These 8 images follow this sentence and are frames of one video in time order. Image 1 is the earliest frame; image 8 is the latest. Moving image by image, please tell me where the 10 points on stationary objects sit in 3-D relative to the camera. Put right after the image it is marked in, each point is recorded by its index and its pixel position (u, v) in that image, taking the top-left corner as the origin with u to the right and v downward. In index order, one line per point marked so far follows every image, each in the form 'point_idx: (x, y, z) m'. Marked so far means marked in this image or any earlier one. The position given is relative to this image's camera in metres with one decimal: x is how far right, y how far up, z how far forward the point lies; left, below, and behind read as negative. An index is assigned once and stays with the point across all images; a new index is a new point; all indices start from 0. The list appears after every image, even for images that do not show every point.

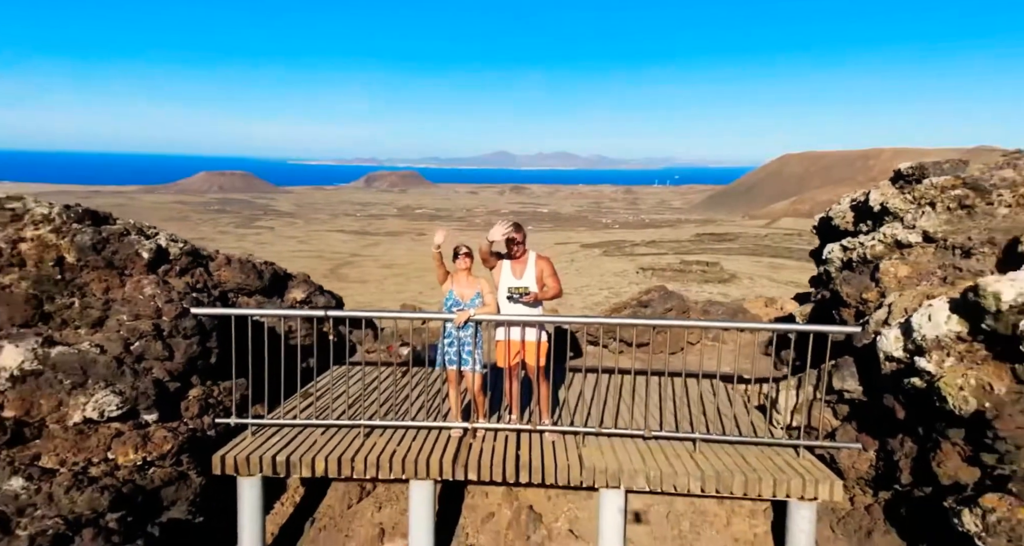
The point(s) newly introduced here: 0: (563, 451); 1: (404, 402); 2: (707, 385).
0: (+0.3, -1.0, +3.9) m
1: (-0.7, -0.8, +4.5) m
2: (+1.4, -0.8, +4.6) m
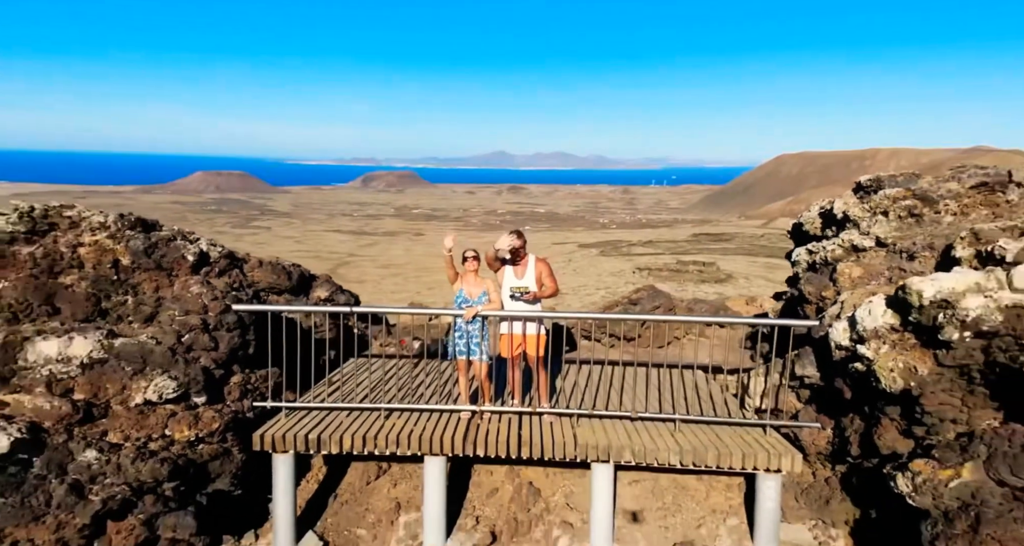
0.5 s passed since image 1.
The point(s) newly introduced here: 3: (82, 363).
0: (+0.3, -1.0, +4.4) m
1: (-0.7, -0.8, +5.0) m
2: (+1.4, -0.8, +5.2) m
3: (-2.5, -0.5, +3.9) m
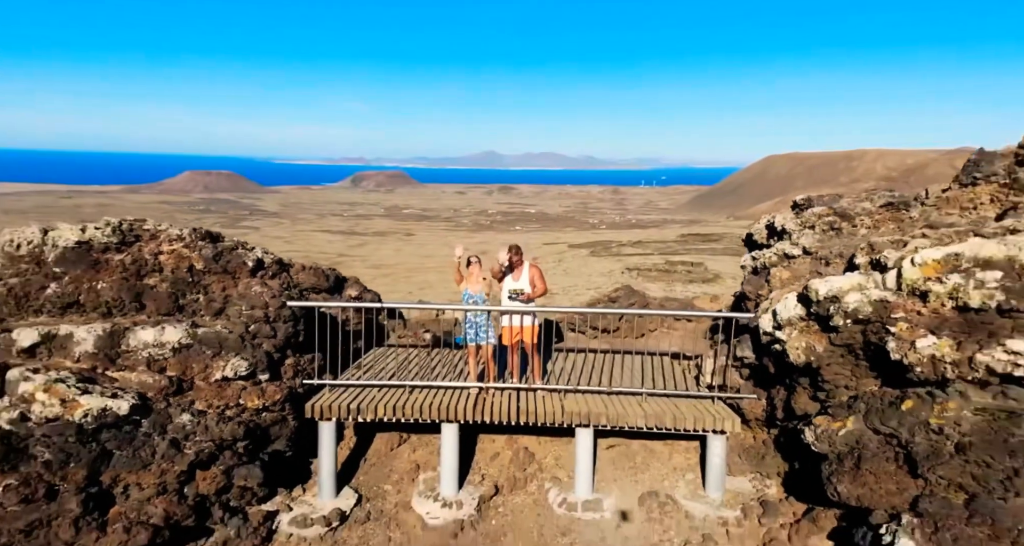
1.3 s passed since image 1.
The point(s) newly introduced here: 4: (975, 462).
0: (+0.3, -1.0, +5.4) m
1: (-0.7, -0.8, +6.0) m
2: (+1.4, -0.8, +6.2) m
3: (-2.5, -0.5, +4.9) m
4: (+2.8, -1.1, +4.2) m
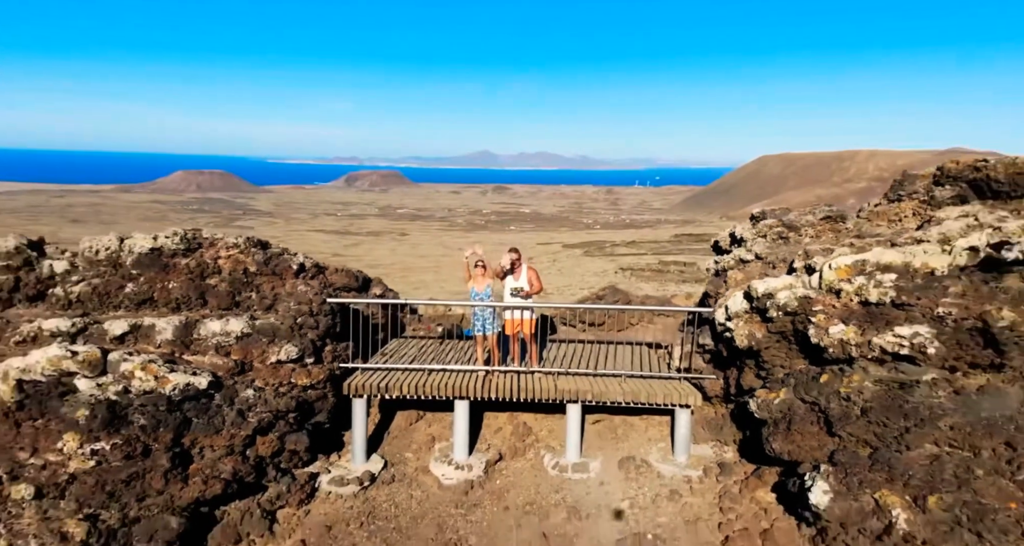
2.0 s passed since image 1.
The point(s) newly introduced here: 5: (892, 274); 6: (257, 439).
0: (+0.3, -1.1, +6.4) m
1: (-0.7, -0.9, +7.1) m
2: (+1.4, -0.8, +7.3) m
3: (-2.4, -0.6, +5.9) m
4: (+2.8, -1.2, +5.2) m
5: (+3.0, 0.0, +5.3) m
6: (-2.2, -1.5, +5.9) m
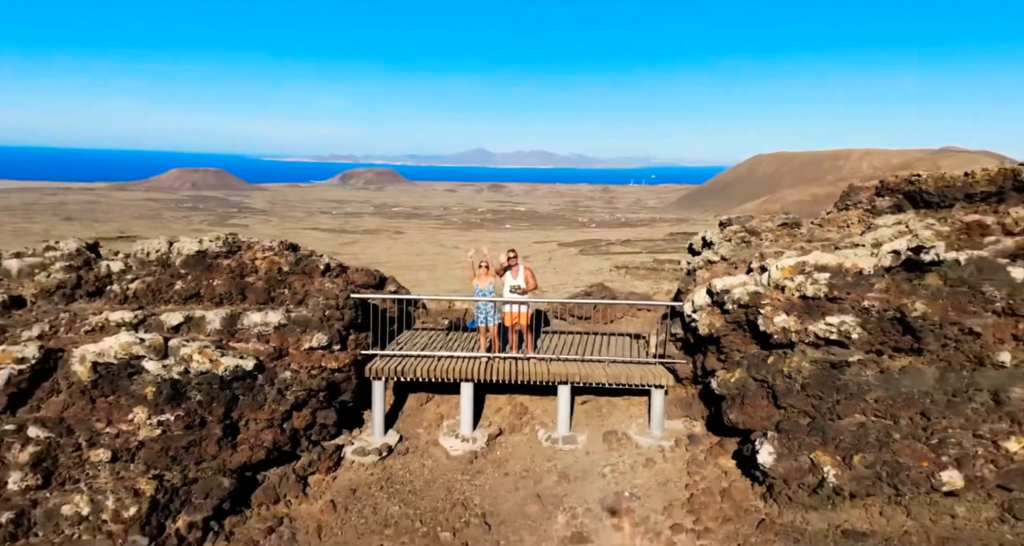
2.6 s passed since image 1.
0: (+0.3, -1.1, +7.4) m
1: (-0.7, -0.9, +8.0) m
2: (+1.4, -0.8, +8.2) m
3: (-2.5, -0.5, +6.9) m
4: (+2.8, -1.1, +6.2) m
5: (+3.0, 0.0, +6.3) m
6: (-2.3, -1.5, +6.9) m
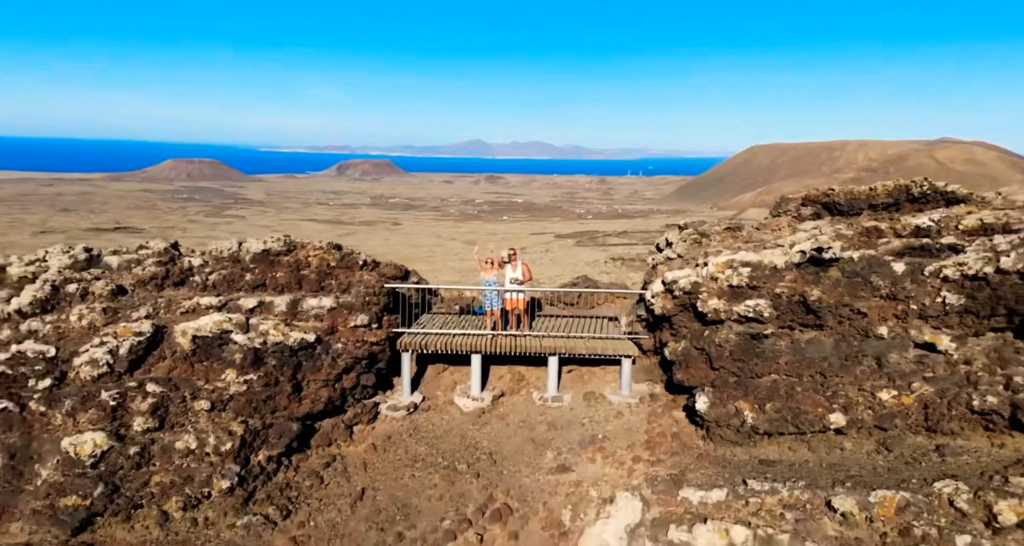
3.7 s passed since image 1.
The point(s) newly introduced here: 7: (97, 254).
0: (+0.3, -1.0, +9.4) m
1: (-0.7, -0.8, +10.0) m
2: (+1.3, -0.7, +10.2) m
3: (-2.5, -0.5, +8.8) m
4: (+2.8, -1.1, +8.2) m
5: (+3.0, +0.1, +8.3) m
6: (-2.3, -1.4, +8.8) m
7: (-6.1, +0.3, +9.7) m
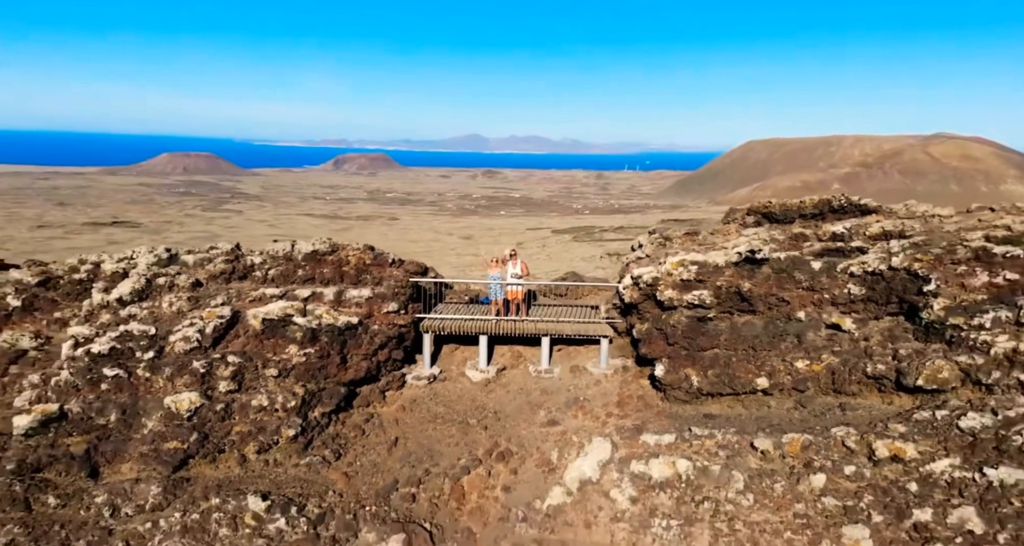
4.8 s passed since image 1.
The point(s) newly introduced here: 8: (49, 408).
0: (+0.3, -0.9, +11.6) m
1: (-0.7, -0.7, +12.2) m
2: (+1.3, -0.6, +12.4) m
3: (-2.5, -0.4, +11.0) m
4: (+2.8, -1.0, +10.4) m
5: (+3.0, +0.1, +10.5) m
6: (-2.3, -1.3, +11.0) m
7: (-6.1, +0.4, +11.9) m
8: (-6.9, -2.0, +9.7) m
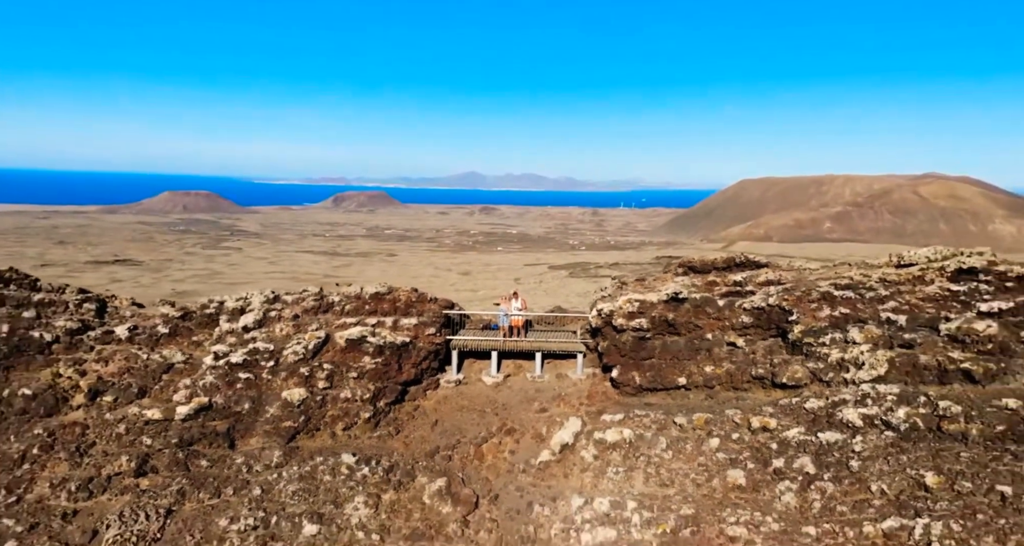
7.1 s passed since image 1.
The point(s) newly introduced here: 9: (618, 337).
0: (+0.4, -1.8, +16.5) m
1: (-0.7, -1.6, +17.1) m
2: (+1.4, -1.6, +17.3) m
3: (-2.4, -1.3, +15.9) m
4: (+2.9, -1.8, +15.3) m
5: (+3.1, -0.7, +15.5) m
6: (-2.2, -2.2, +15.9) m
7: (-6.0, -0.5, +16.9) m
8: (-6.8, -2.8, +14.5) m
9: (+2.5, -1.6, +15.6) m
